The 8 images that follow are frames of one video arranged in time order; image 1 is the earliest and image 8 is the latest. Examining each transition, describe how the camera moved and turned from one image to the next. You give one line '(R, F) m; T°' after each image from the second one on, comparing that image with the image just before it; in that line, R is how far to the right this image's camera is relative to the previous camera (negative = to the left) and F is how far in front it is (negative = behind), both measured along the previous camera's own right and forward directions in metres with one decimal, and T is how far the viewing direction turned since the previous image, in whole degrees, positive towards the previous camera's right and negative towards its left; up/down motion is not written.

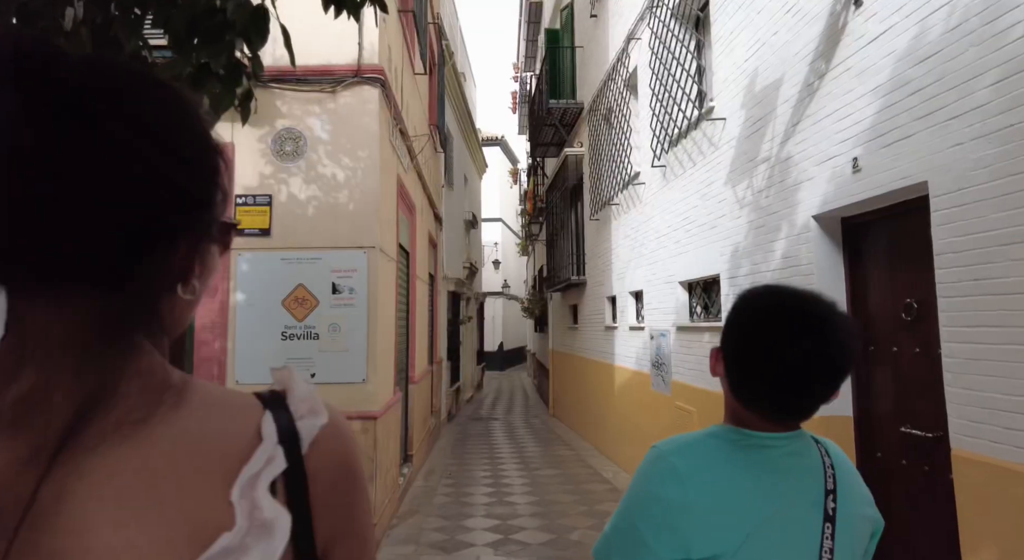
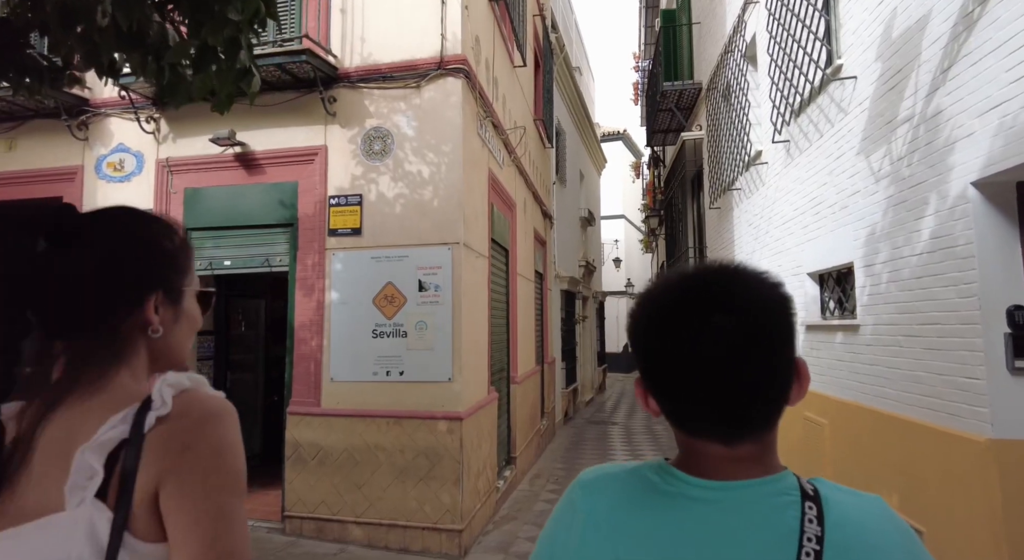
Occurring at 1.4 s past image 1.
(+0.3, +0.4) m; -12°
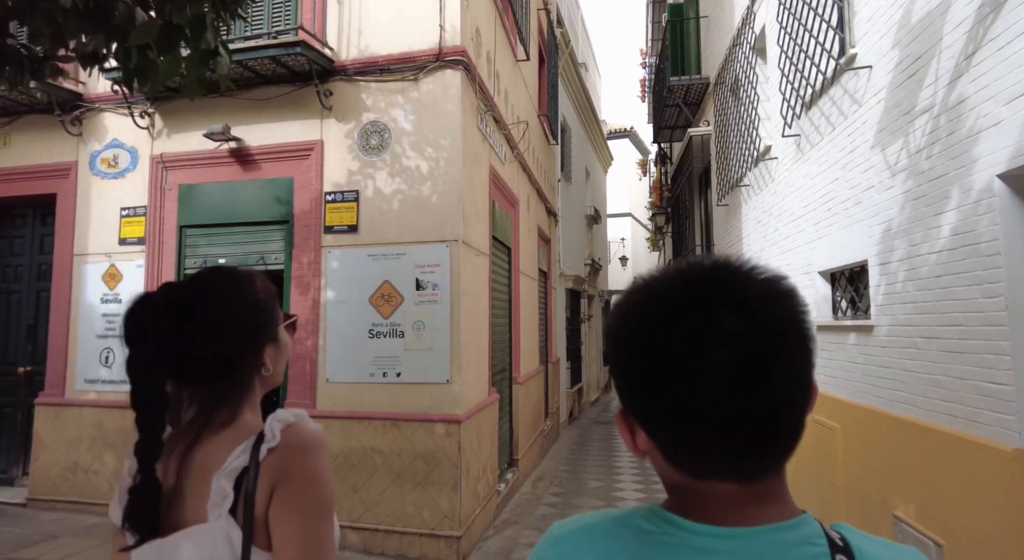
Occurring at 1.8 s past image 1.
(+0.1, +0.2) m; -1°
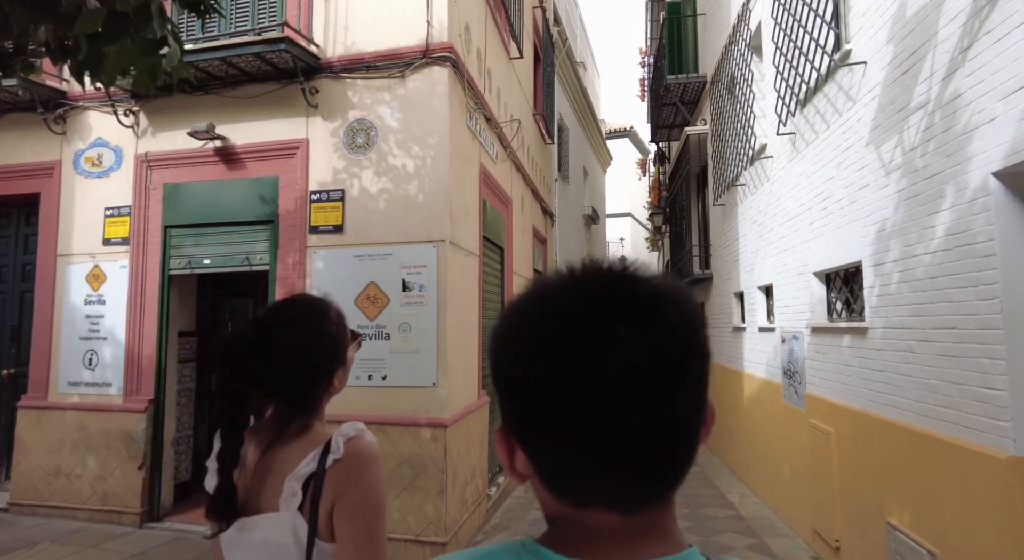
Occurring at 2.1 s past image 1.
(+0.1, +0.1) m; 0°
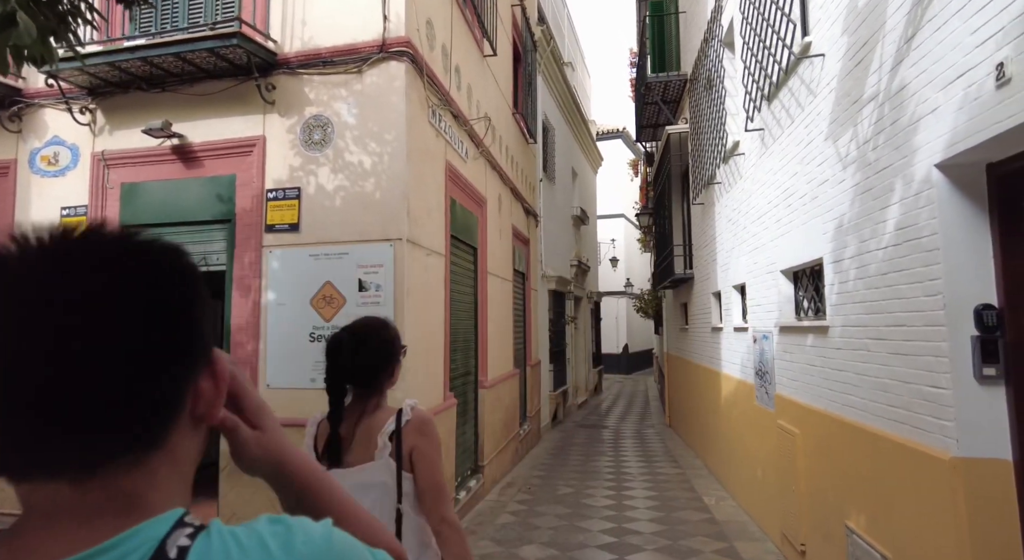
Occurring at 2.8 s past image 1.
(+0.3, +0.1) m; 0°
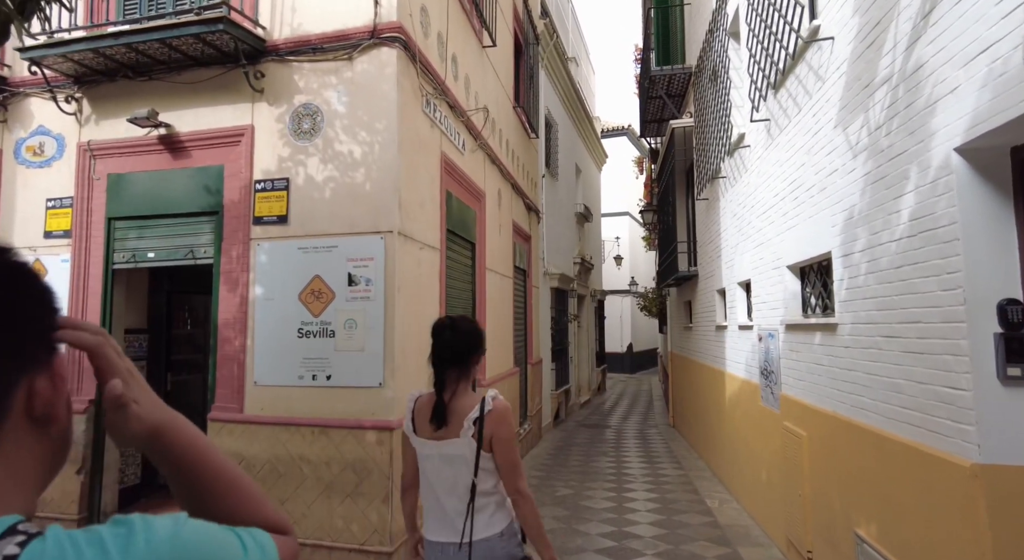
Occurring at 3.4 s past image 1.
(+0.1, +0.2) m; 0°
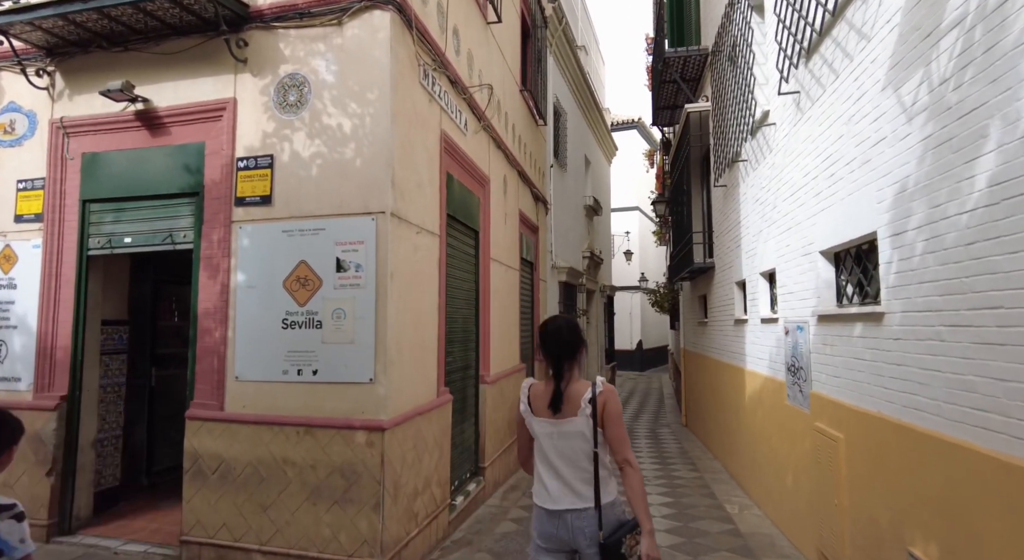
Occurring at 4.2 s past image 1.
(0.0, +0.4) m; -1°
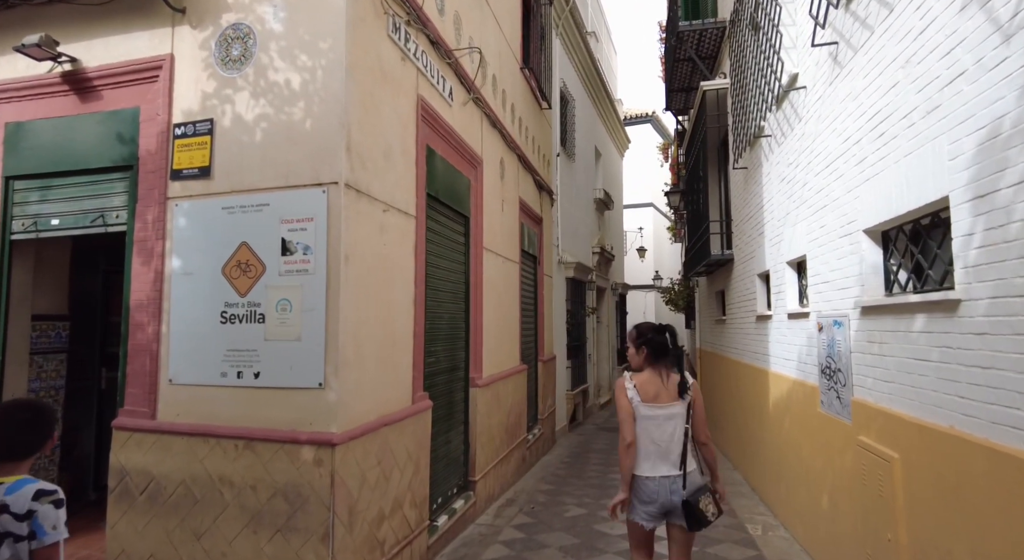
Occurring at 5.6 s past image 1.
(+0.2, +0.7) m; -1°
